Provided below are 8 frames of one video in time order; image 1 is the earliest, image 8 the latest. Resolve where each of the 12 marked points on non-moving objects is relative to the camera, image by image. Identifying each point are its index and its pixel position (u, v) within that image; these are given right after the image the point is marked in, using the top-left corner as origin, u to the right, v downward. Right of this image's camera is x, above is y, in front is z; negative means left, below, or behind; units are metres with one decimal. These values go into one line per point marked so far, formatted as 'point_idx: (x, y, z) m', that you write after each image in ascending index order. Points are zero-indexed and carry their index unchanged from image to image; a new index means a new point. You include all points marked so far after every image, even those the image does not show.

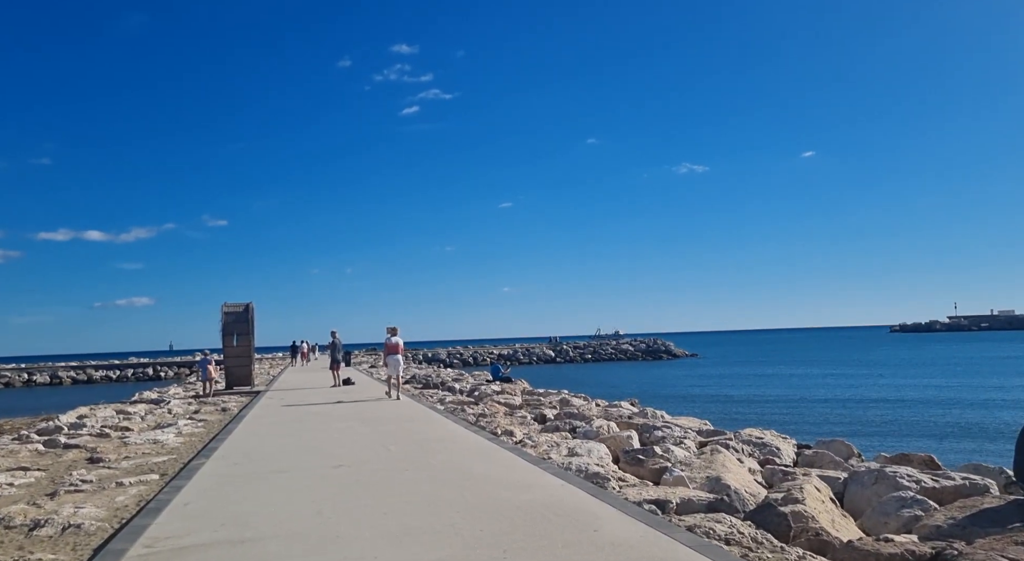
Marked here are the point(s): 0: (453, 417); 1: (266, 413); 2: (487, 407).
0: (-1.1, -2.6, +14.7) m
1: (-4.8, -2.6, +15.3) m
2: (-0.5, -2.8, +16.9) m
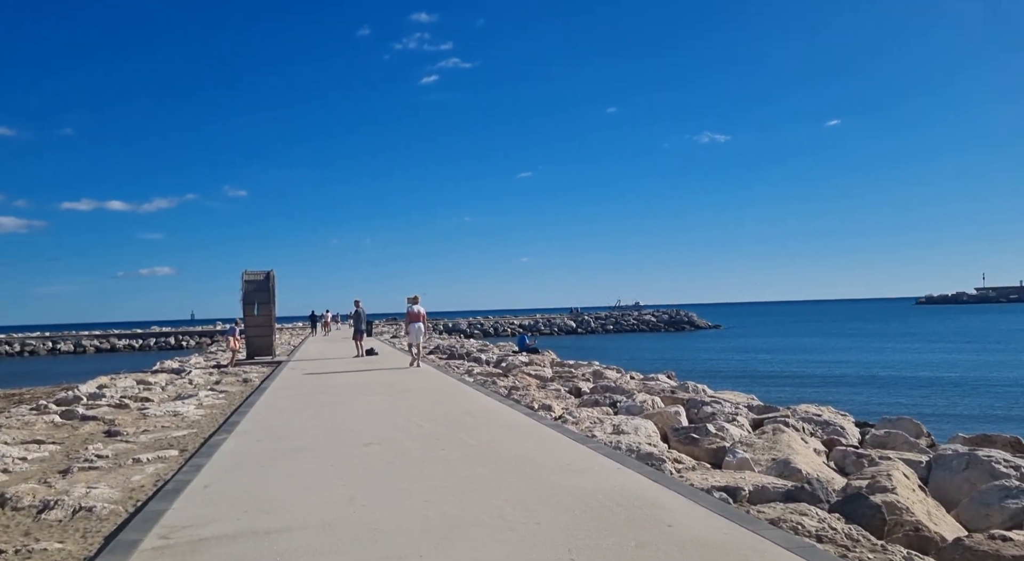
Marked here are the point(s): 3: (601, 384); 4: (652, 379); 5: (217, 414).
0: (-0.5, -2.0, +14.1) m
1: (-4.2, -2.0, +14.8) m
2: (+0.1, -2.1, +16.3) m
3: (+1.8, -2.0, +15.3) m
4: (+2.8, -2.0, +15.7) m
5: (-4.7, -2.1, +12.3) m
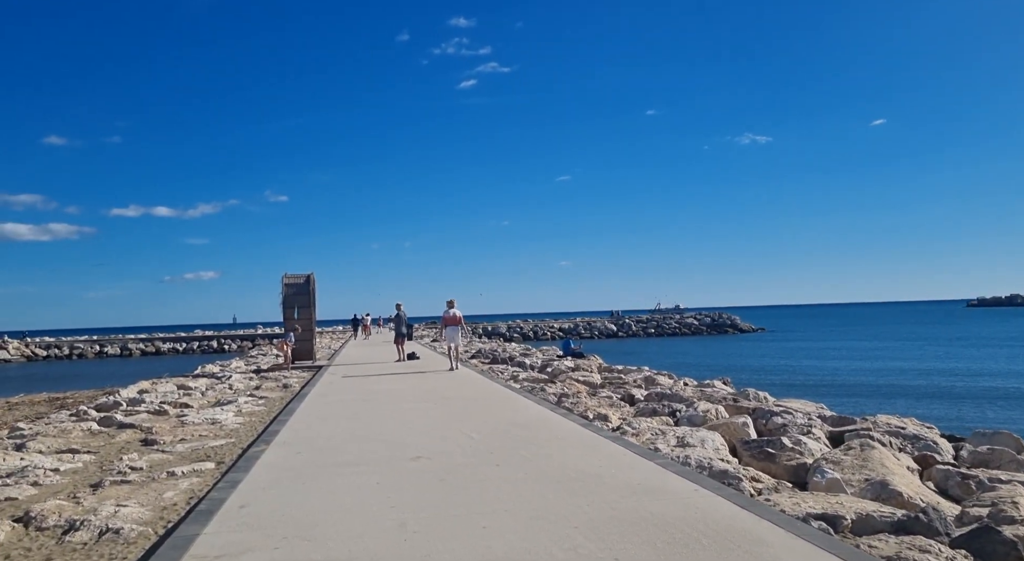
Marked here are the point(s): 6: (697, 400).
0: (+0.3, -2.0, +13.4) m
1: (-3.3, -2.0, +14.3) m
2: (+1.1, -2.1, +15.6) m
3: (+2.7, -2.1, +14.5) m
4: (+3.7, -2.0, +14.9) m
5: (-3.9, -2.2, +11.8) m
6: (+2.9, -1.9, +12.4) m
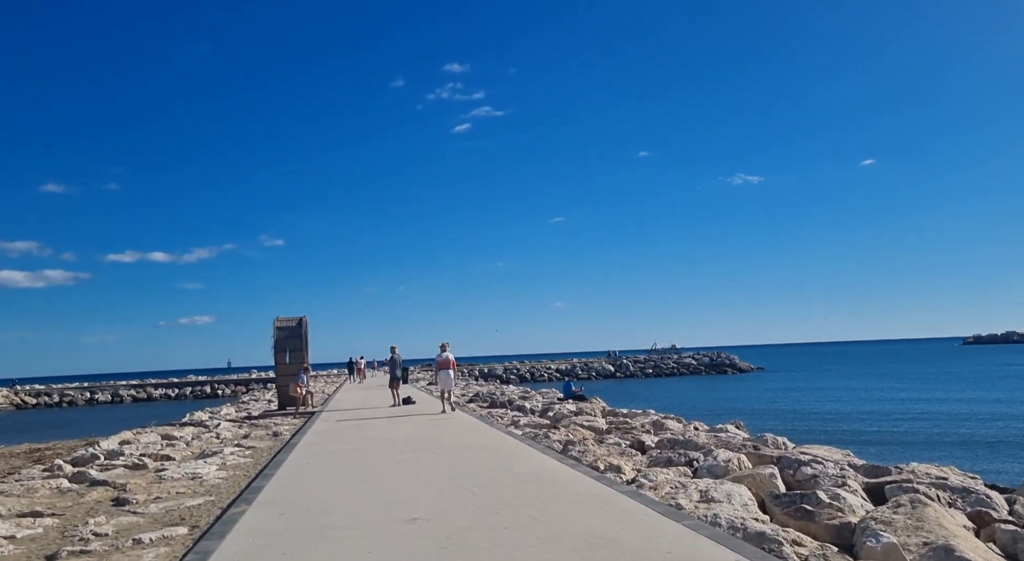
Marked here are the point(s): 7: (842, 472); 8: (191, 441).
0: (+0.4, -2.7, +12.5) m
1: (-3.3, -2.7, +13.4) m
2: (+1.1, -2.9, +14.7) m
3: (+2.7, -2.8, +13.7) m
4: (+3.8, -2.7, +14.1) m
5: (-3.8, -2.8, +11.0) m
6: (+3.0, -2.5, +11.5) m
7: (+3.8, -2.2, +9.0) m
8: (-6.9, -3.4, +16.6) m
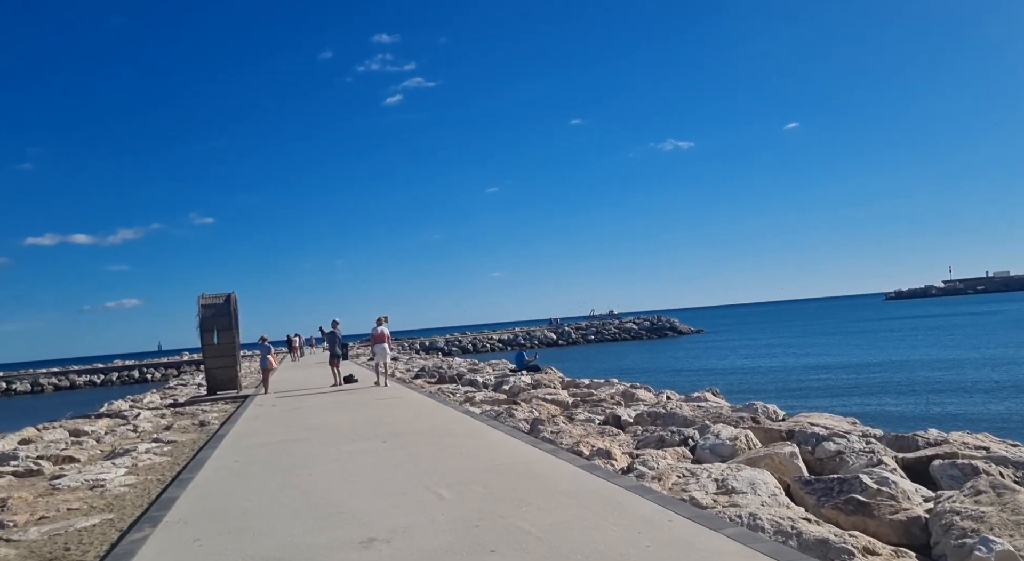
0: (-0.1, -2.1, +11.0) m
1: (-3.8, -2.2, +11.6) m
2: (+0.4, -2.2, +13.3) m
3: (+2.1, -2.1, +12.3) m
4: (+3.1, -2.0, +12.8) m
5: (-4.2, -2.4, +9.1) m
6: (+2.5, -1.8, +10.2) m
7: (+3.6, -1.7, +7.8) m
8: (-7.7, -2.9, +14.5) m
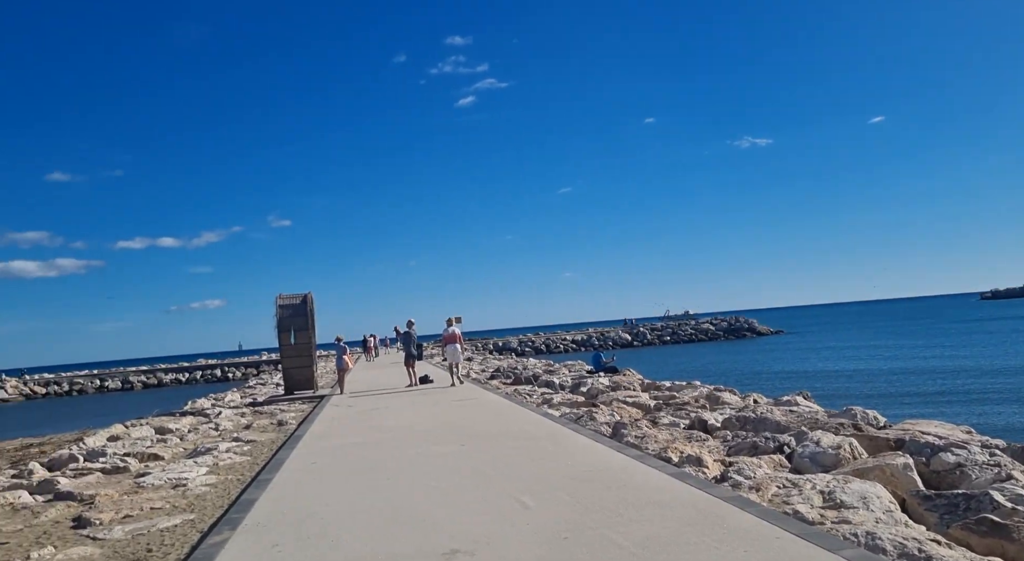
0: (+1.0, -2.0, +10.6) m
1: (-2.7, -2.2, +11.5) m
2: (+1.7, -2.2, +12.8) m
3: (+3.3, -2.0, +11.7) m
4: (+4.4, -1.9, +12.1) m
5: (-3.3, -2.4, +9.1) m
6: (+3.6, -1.8, +9.6) m
7: (+4.3, -1.6, +7.1) m
8: (-6.2, -2.9, +14.8) m
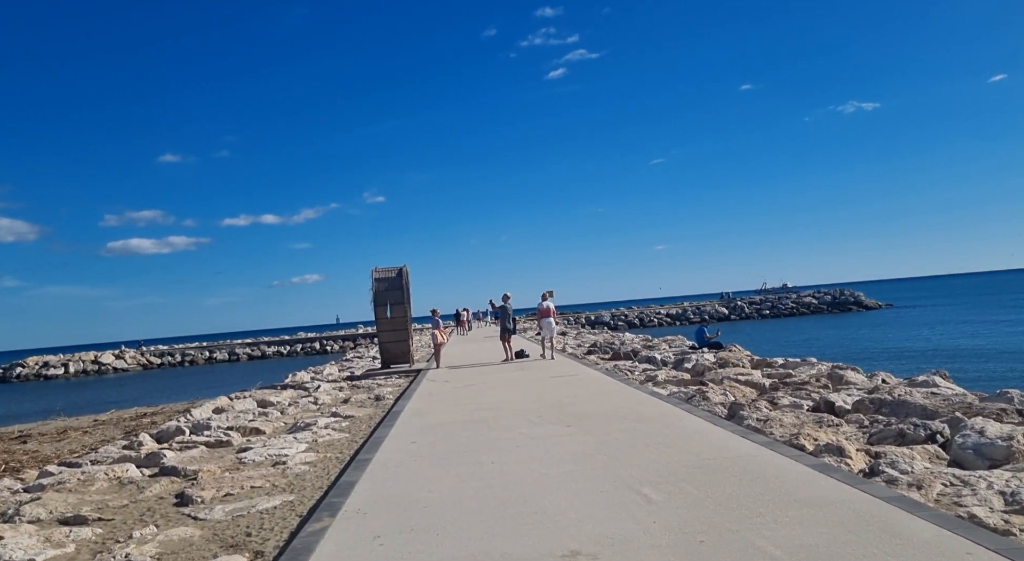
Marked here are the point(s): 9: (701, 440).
0: (+2.3, -1.7, +9.8) m
1: (-1.2, -1.8, +11.2) m
2: (+3.4, -1.7, +11.9) m
3: (+4.8, -1.6, +10.7) m
4: (+5.9, -1.5, +10.9) m
5: (-2.0, -2.1, +8.8) m
6: (+4.8, -1.4, +8.5) m
7: (+5.3, -1.3, +5.9) m
8: (-4.3, -2.4, +14.9) m
9: (+1.8, -1.5, +7.5) m
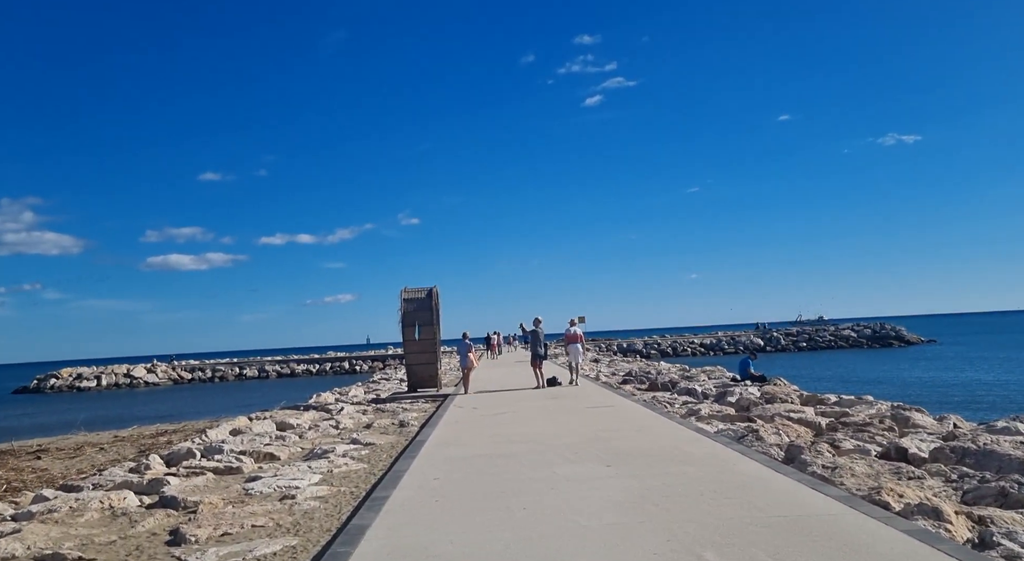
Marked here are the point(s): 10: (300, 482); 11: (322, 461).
0: (+2.7, -2.0, +8.8) m
1: (-0.7, -2.1, +10.3) m
2: (+3.8, -2.1, +10.8) m
3: (+5.2, -2.0, +9.5) m
4: (+6.3, -1.9, +9.7) m
5: (-1.7, -2.2, +7.9) m
6: (+5.1, -1.8, +7.4) m
7: (+5.5, -1.6, +4.7) m
8: (-3.7, -2.7, +14.1) m
9: (+2.1, -1.8, +6.5) m
10: (-2.4, -2.3, +8.8) m
11: (-2.5, -2.4, +10.3) m
